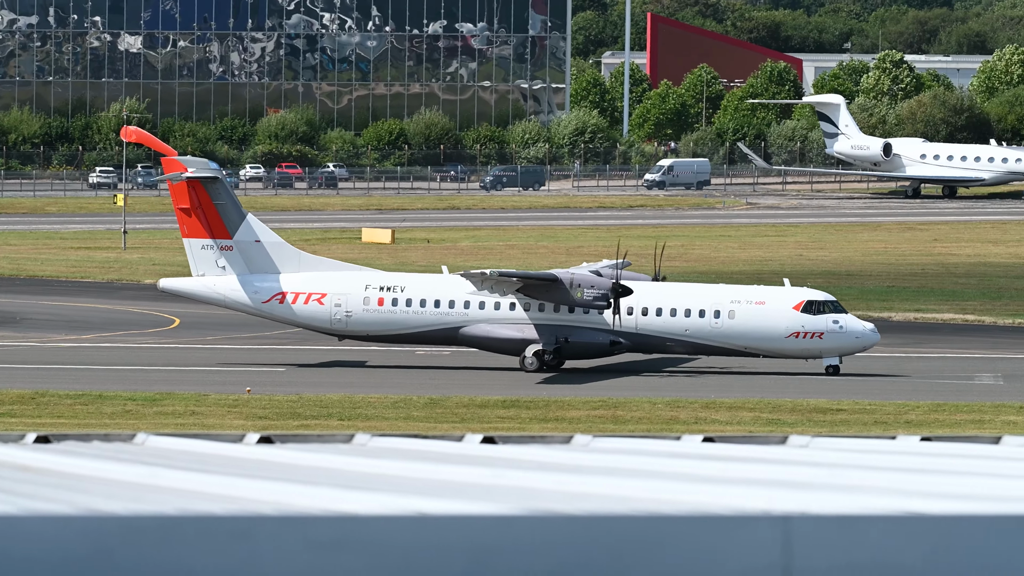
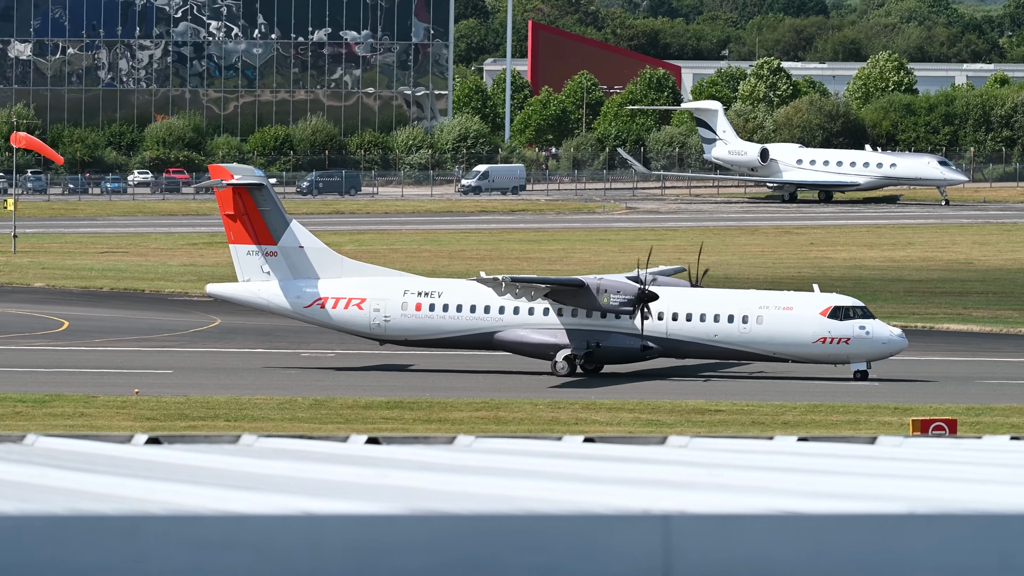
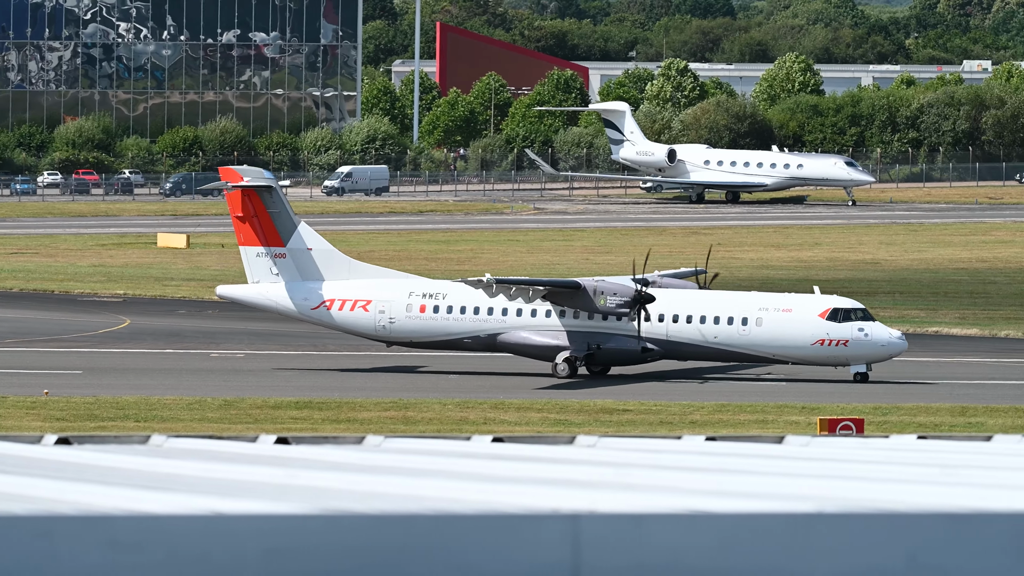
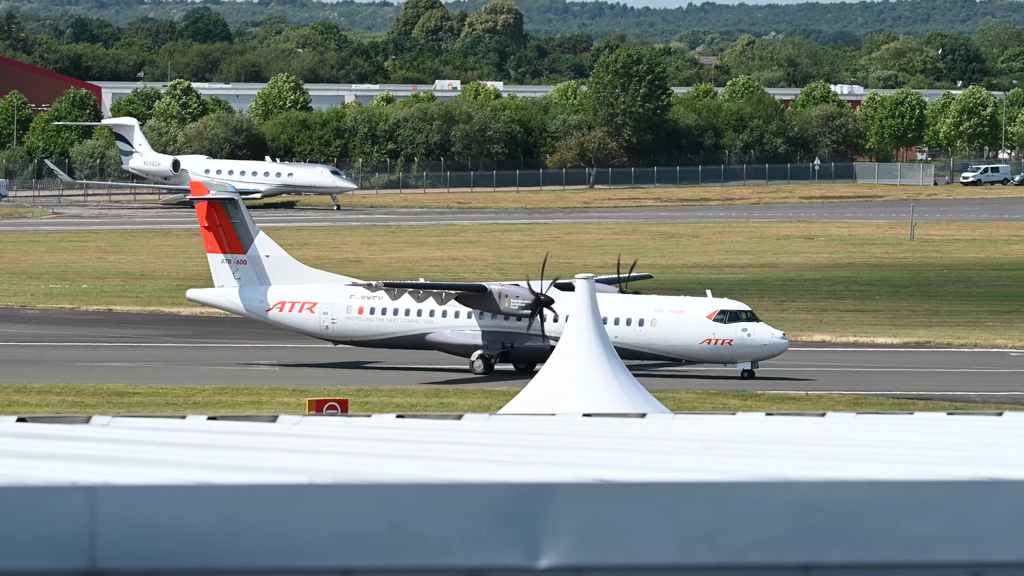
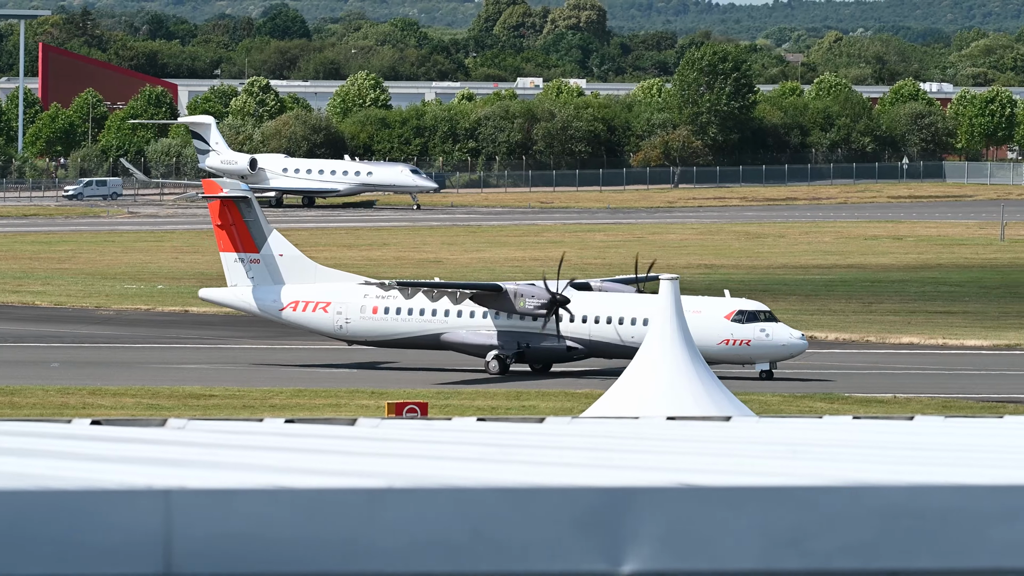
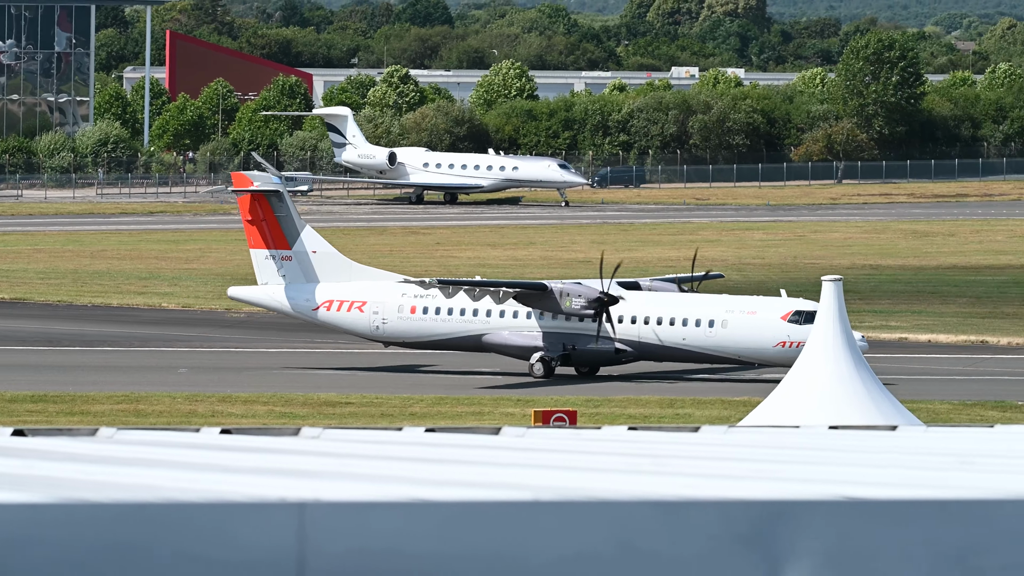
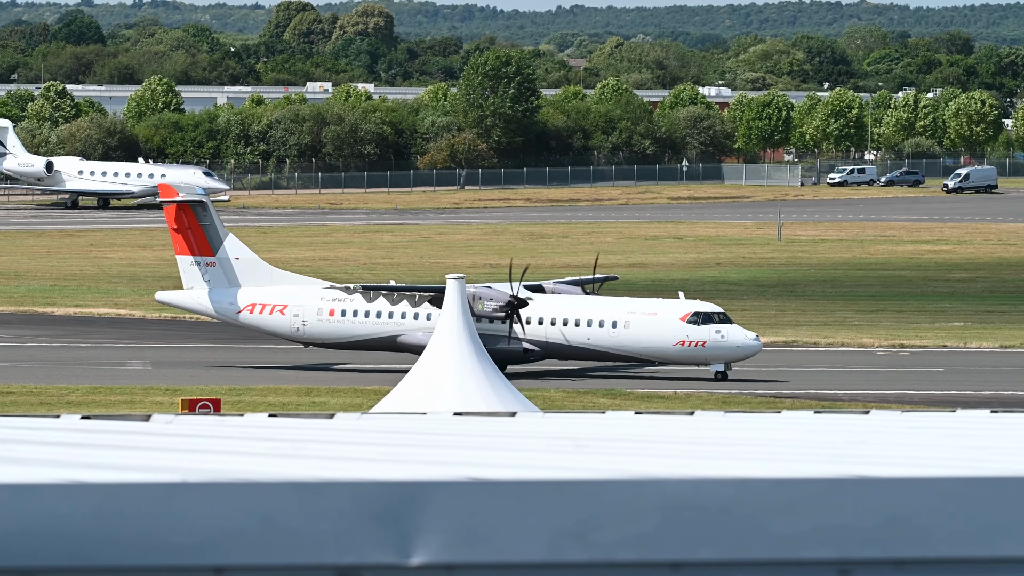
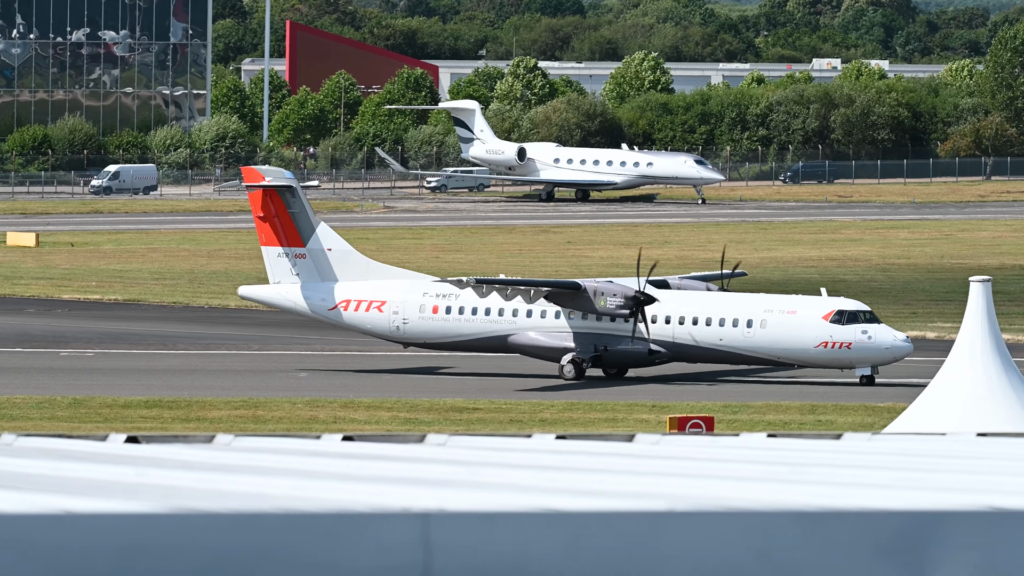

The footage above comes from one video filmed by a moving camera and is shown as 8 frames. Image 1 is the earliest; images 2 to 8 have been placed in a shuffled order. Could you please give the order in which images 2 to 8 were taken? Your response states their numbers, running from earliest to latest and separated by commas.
2, 3, 8, 6, 5, 4, 7
